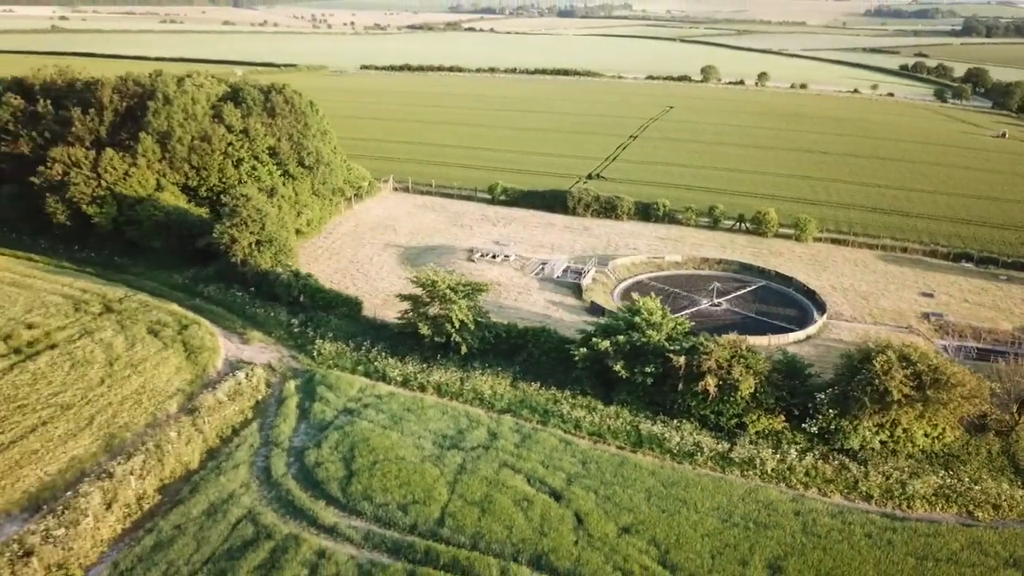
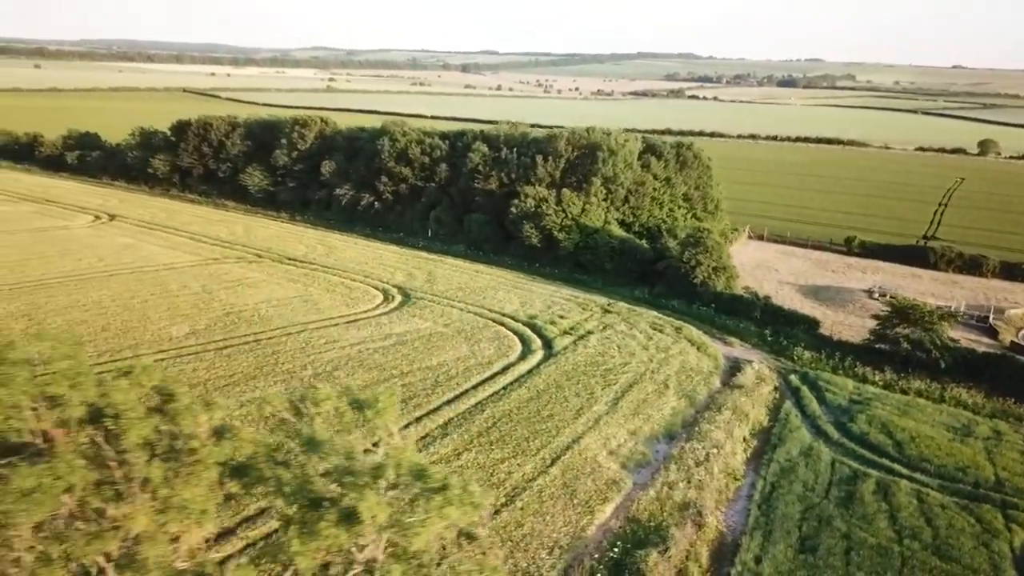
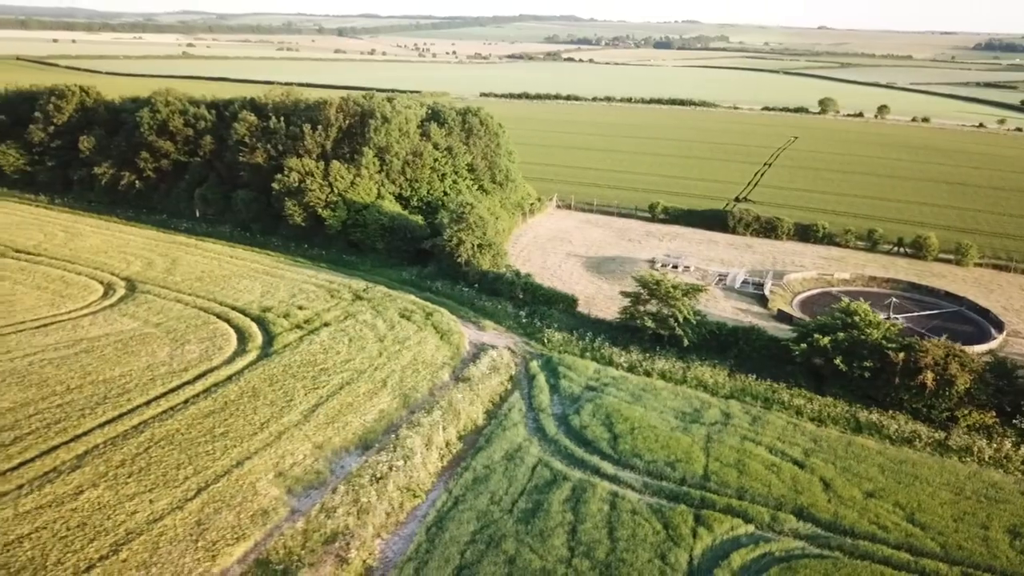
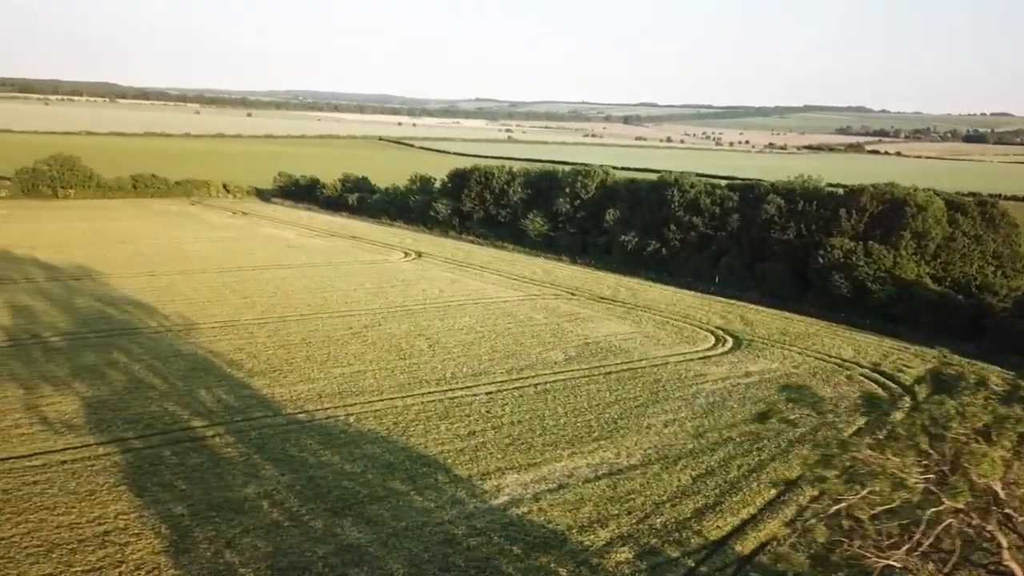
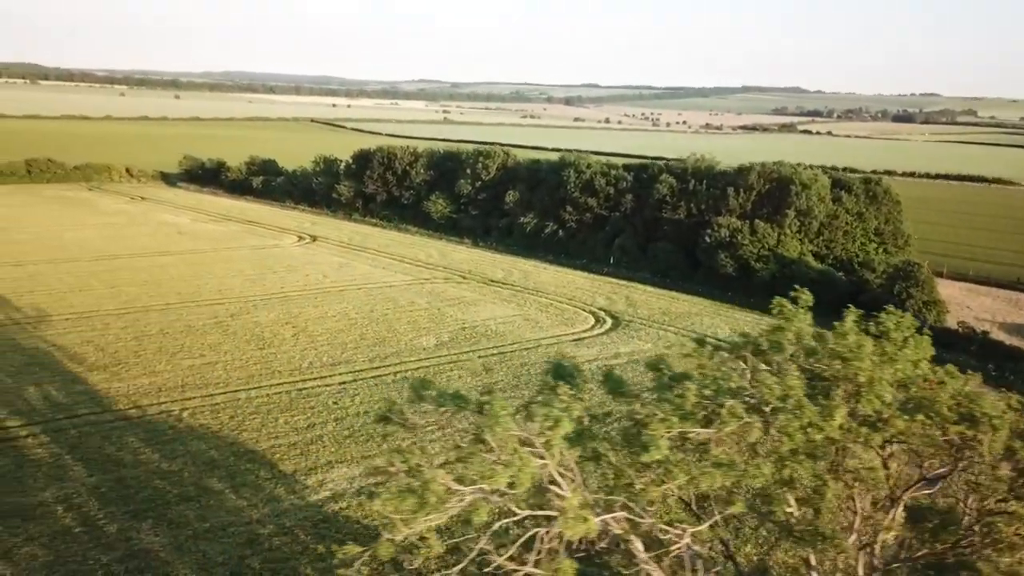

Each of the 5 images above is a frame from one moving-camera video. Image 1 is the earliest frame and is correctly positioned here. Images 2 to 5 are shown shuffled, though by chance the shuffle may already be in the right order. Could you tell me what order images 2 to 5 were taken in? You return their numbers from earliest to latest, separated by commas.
3, 2, 5, 4
